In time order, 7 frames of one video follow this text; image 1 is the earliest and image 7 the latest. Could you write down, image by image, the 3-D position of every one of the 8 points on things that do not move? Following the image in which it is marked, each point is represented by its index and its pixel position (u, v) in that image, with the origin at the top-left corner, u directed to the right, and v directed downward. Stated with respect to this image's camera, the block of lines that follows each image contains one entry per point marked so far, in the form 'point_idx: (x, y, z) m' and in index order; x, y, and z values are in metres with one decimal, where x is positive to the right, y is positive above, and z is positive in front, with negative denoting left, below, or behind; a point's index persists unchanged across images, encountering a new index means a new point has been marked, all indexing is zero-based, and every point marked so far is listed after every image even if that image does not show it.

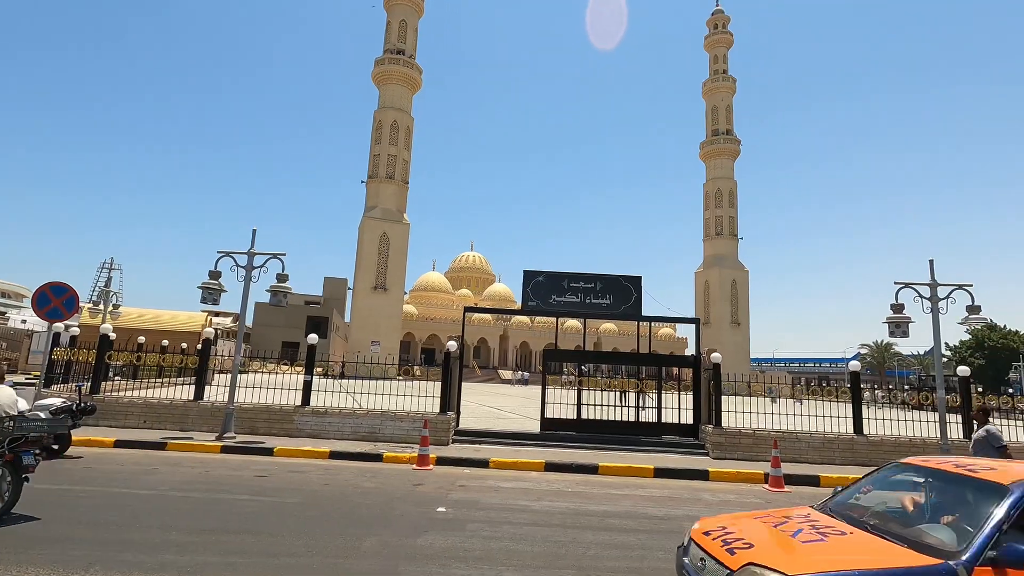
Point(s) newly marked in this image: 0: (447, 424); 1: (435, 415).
0: (-1.3, -2.8, +10.9) m
1: (-1.6, -2.6, +11.0) m
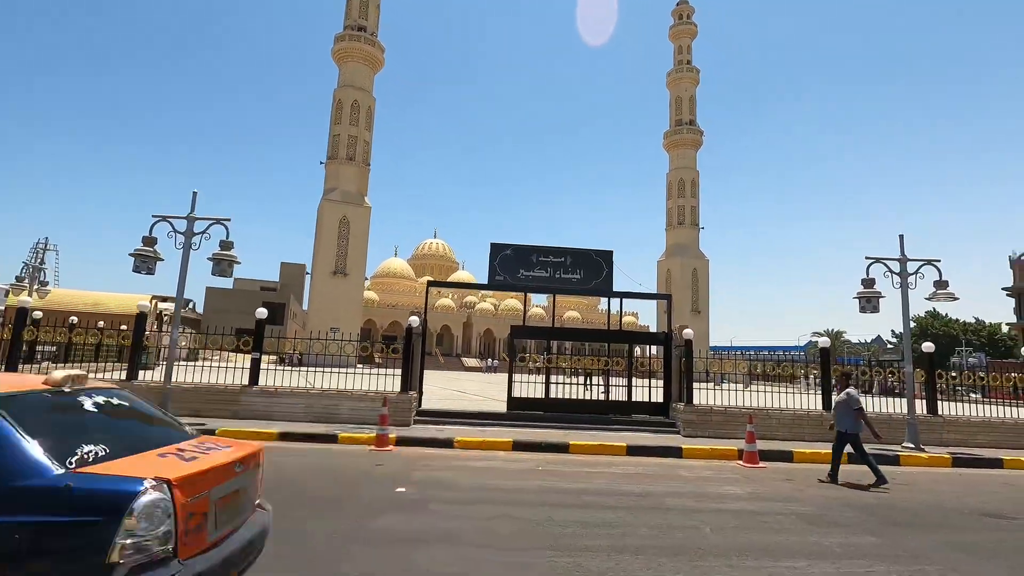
0: (-2.0, -2.2, +10.3) m
1: (-2.3, -2.1, +10.3) m
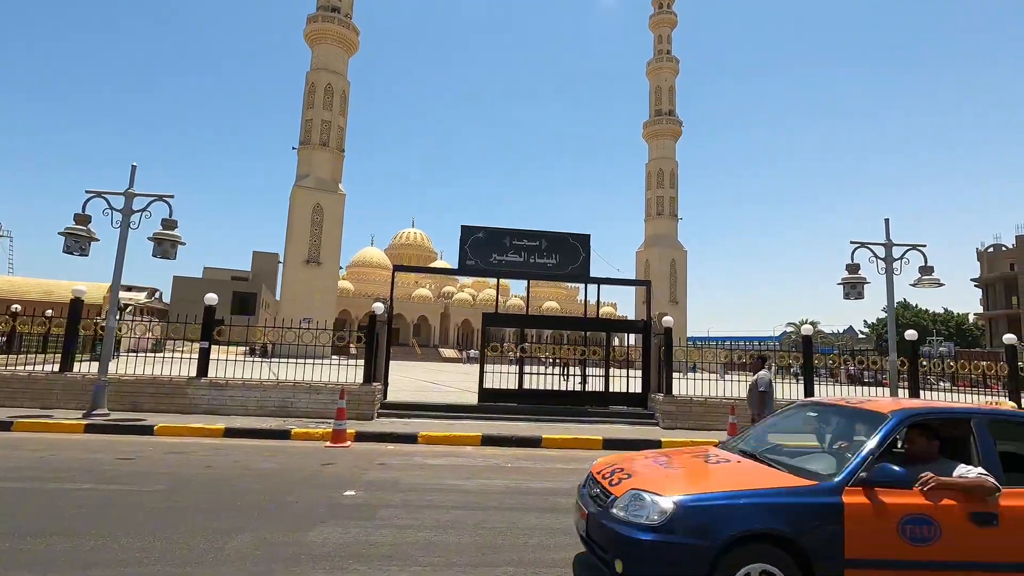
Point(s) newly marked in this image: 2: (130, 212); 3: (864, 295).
0: (-2.5, -2.0, +9.6) m
1: (-2.8, -1.8, +9.6) m
2: (-6.5, +1.3, +9.1) m
3: (+6.7, -0.1, +10.2) m
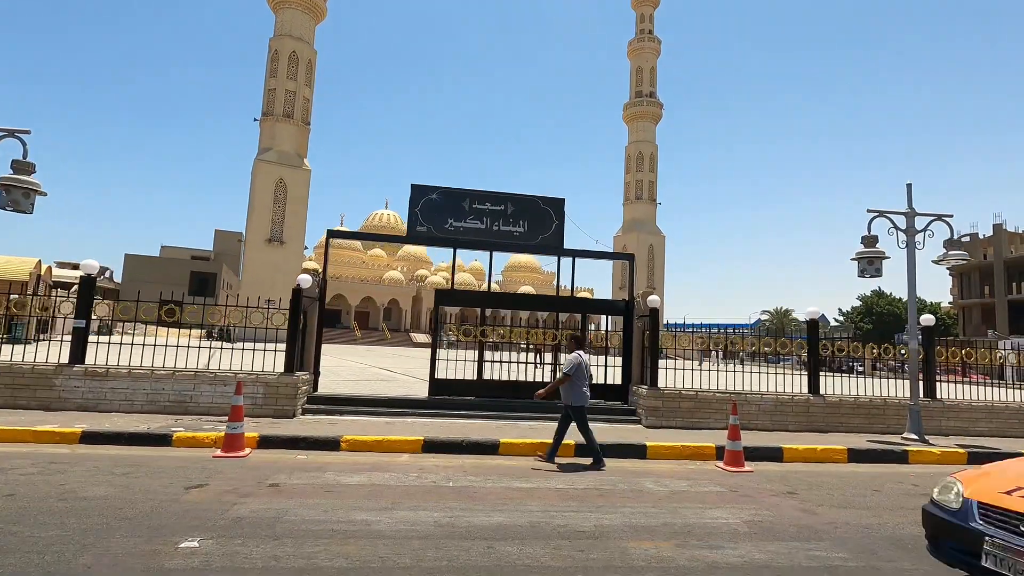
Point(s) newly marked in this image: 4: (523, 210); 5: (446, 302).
0: (-3.2, -1.5, +7.8) m
1: (-3.5, -1.3, +7.8) m
2: (-7.1, +1.8, +7.0) m
3: (+6.0, +0.3, +8.7) m
4: (+0.2, +1.4, +9.6) m
5: (-1.2, -0.2, +9.6) m
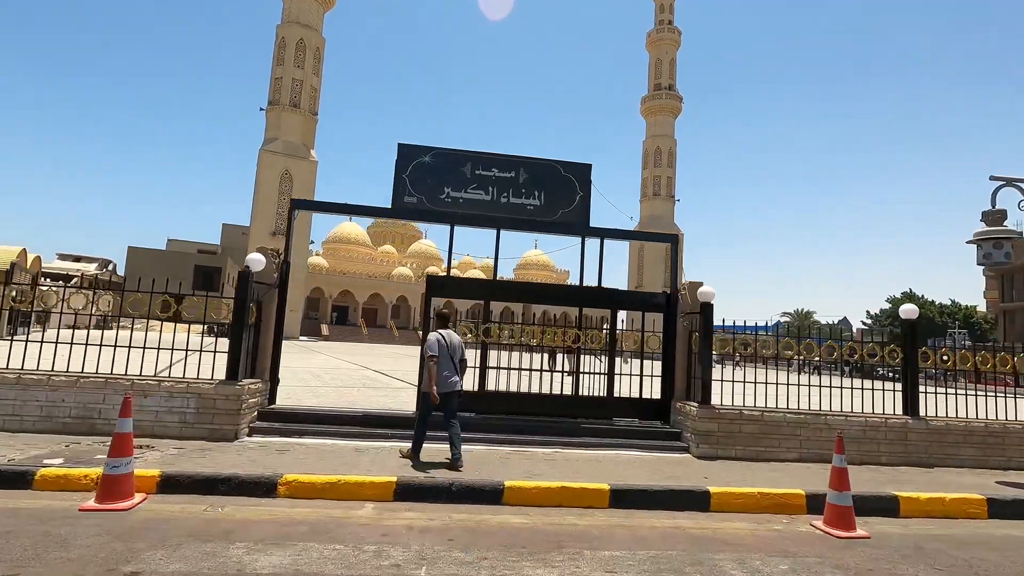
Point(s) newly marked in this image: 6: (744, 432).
0: (-3.1, -1.3, +5.9) m
1: (-3.3, -1.1, +5.9) m
2: (-7.0, +2.0, +5.2) m
3: (+6.2, +0.4, +6.7) m
4: (+0.4, +1.6, +7.6) m
5: (-1.0, -0.1, +7.7) m
6: (+2.9, -1.8, +6.6) m
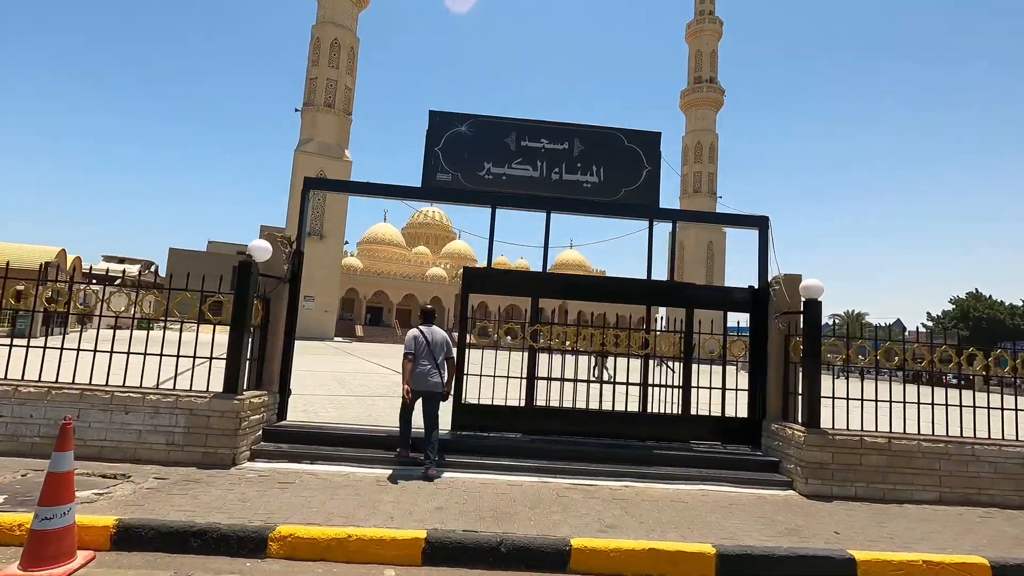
0: (-2.5, -1.2, +4.8) m
1: (-2.8, -1.0, +4.9) m
2: (-6.5, +2.1, +4.4) m
3: (+6.8, +0.4, +5.0) m
4: (+1.0, +1.6, +6.4) m
5: (-0.4, 0.0, +6.5) m
6: (+3.5, -1.7, +5.2) m
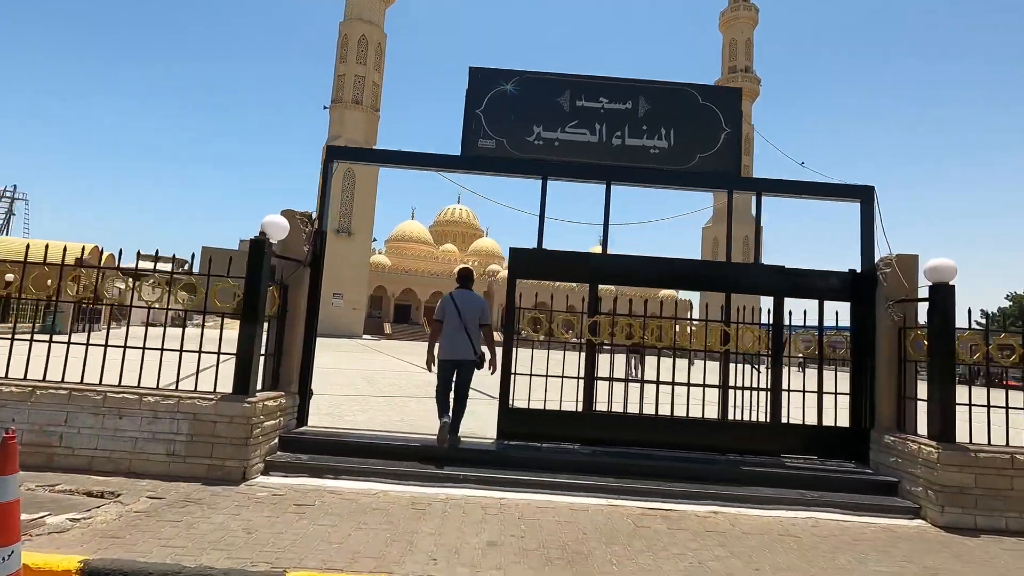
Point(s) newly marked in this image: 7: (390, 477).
0: (-2.1, -1.1, +4.1) m
1: (-2.3, -0.9, +4.1) m
2: (-6.0, +2.2, +3.8) m
3: (+7.2, +0.6, +3.8) m
4: (+1.6, +1.8, +5.4) m
5: (+0.2, +0.1, +5.6) m
6: (+3.9, -1.5, +4.1) m
7: (-1.0, -1.5, +4.3) m
